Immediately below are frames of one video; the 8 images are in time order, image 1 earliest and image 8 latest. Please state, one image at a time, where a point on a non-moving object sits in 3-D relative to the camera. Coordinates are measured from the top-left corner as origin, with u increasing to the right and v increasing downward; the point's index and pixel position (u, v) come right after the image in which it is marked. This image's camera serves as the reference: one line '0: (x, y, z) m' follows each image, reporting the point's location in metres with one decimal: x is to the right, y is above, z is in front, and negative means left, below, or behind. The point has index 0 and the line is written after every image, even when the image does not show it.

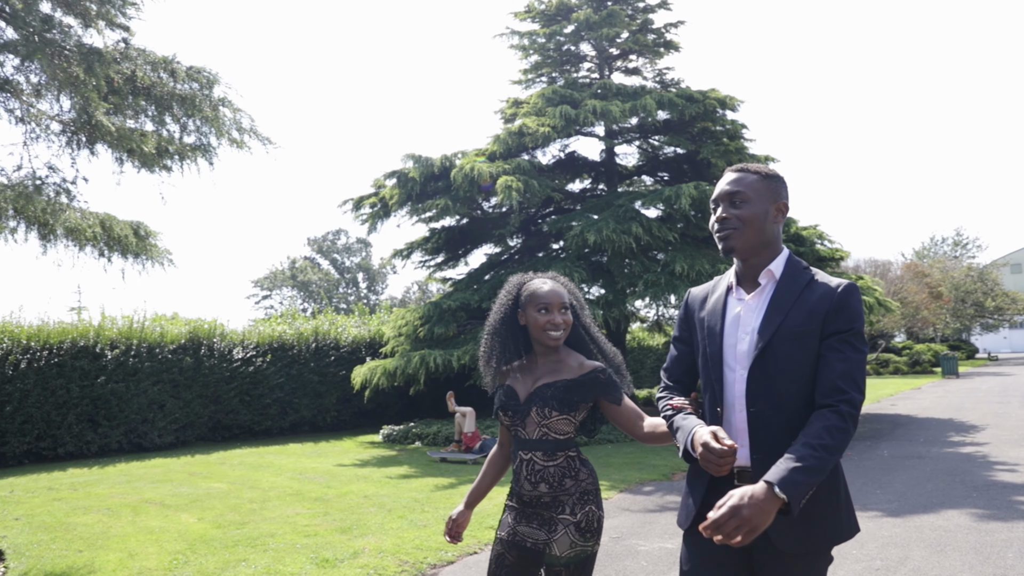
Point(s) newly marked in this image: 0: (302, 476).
0: (-2.9, -2.6, +10.4) m
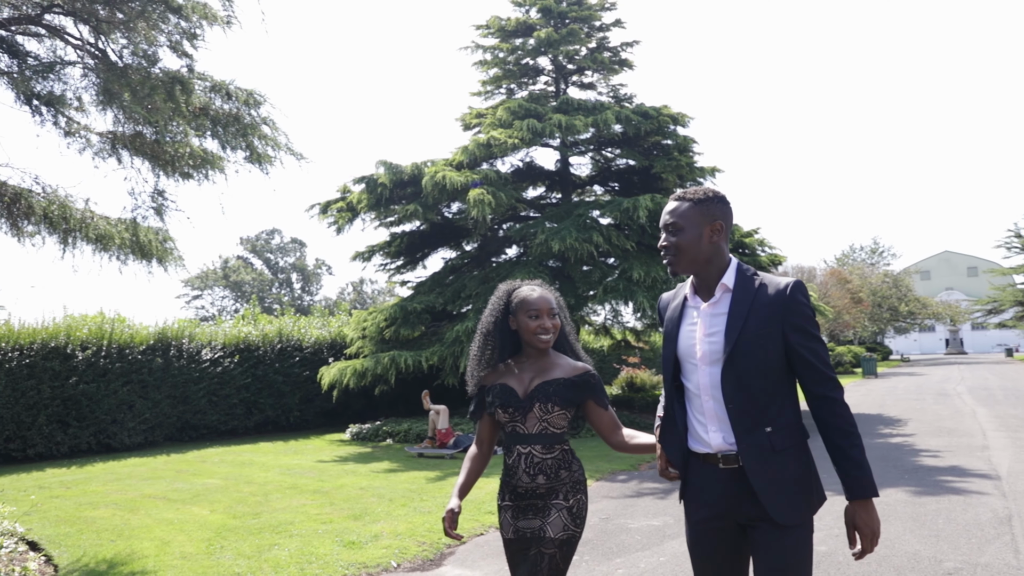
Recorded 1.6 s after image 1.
0: (-3.2, -2.6, +10.9) m
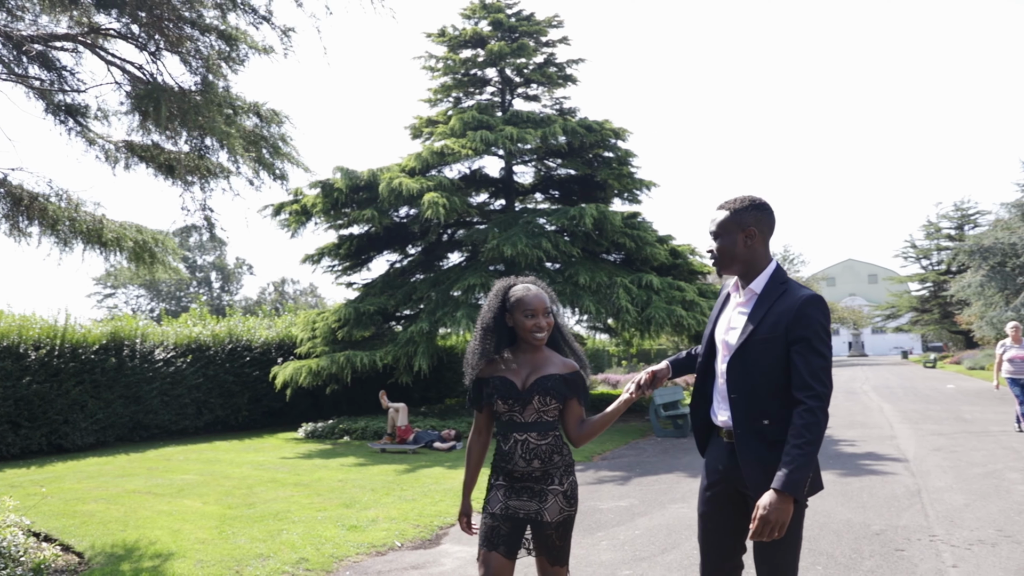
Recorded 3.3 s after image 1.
0: (-3.8, -2.7, +11.2) m
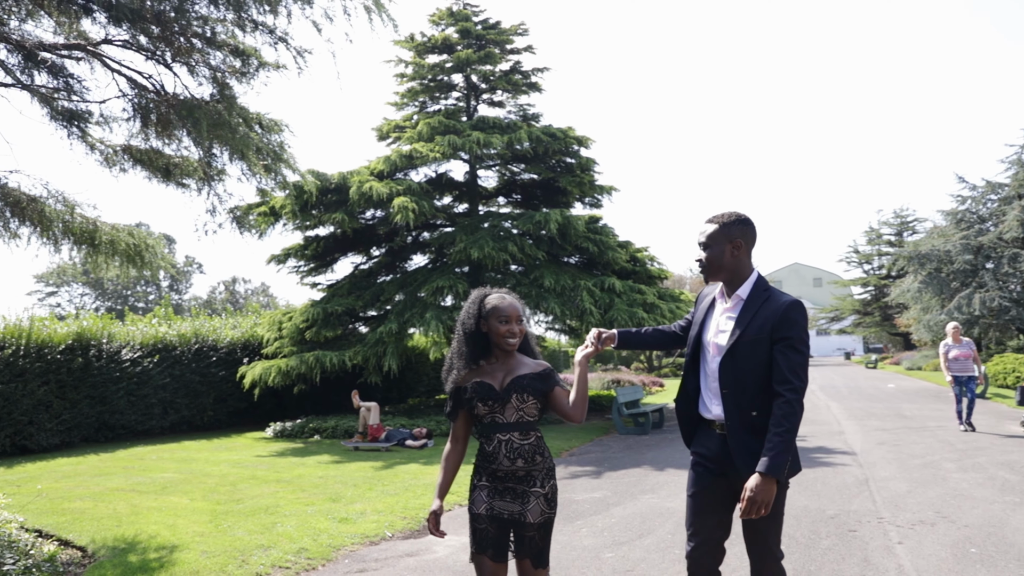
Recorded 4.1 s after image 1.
0: (-4.2, -2.7, +11.4) m
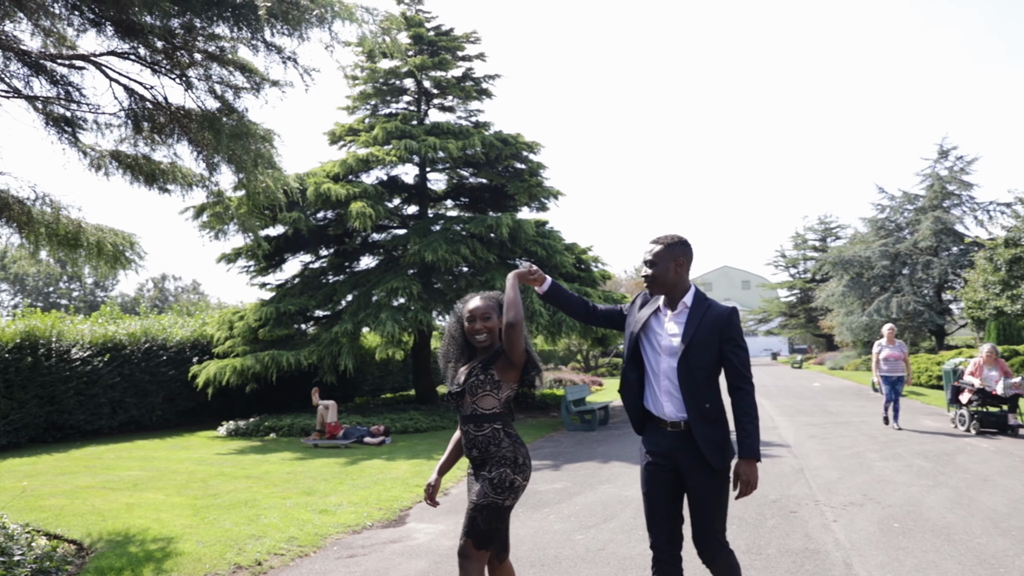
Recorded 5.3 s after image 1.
0: (-4.8, -2.7, +11.6) m
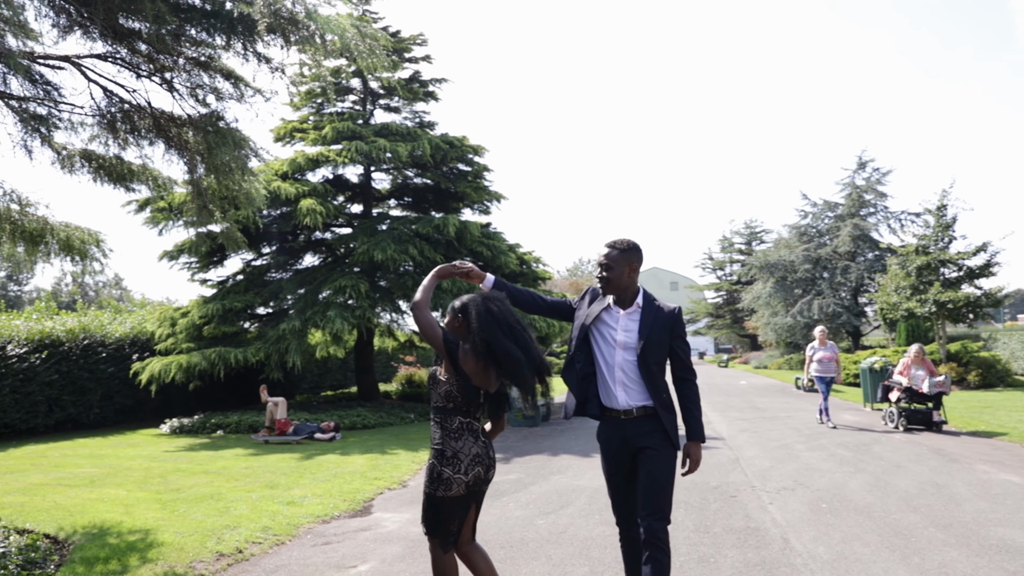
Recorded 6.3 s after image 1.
0: (-5.5, -2.7, +11.6) m
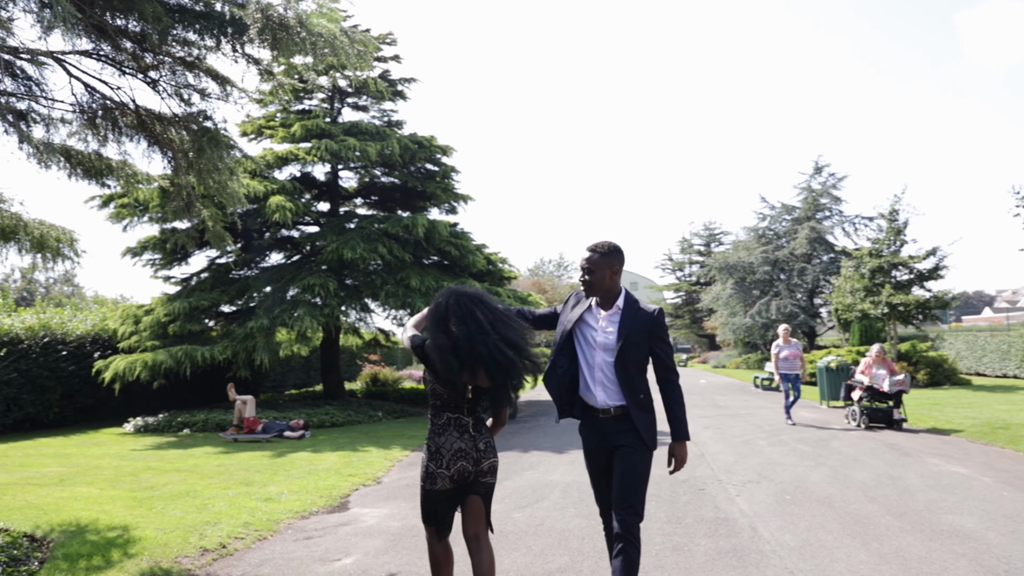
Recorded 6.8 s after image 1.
0: (-6.0, -2.6, +11.5) m
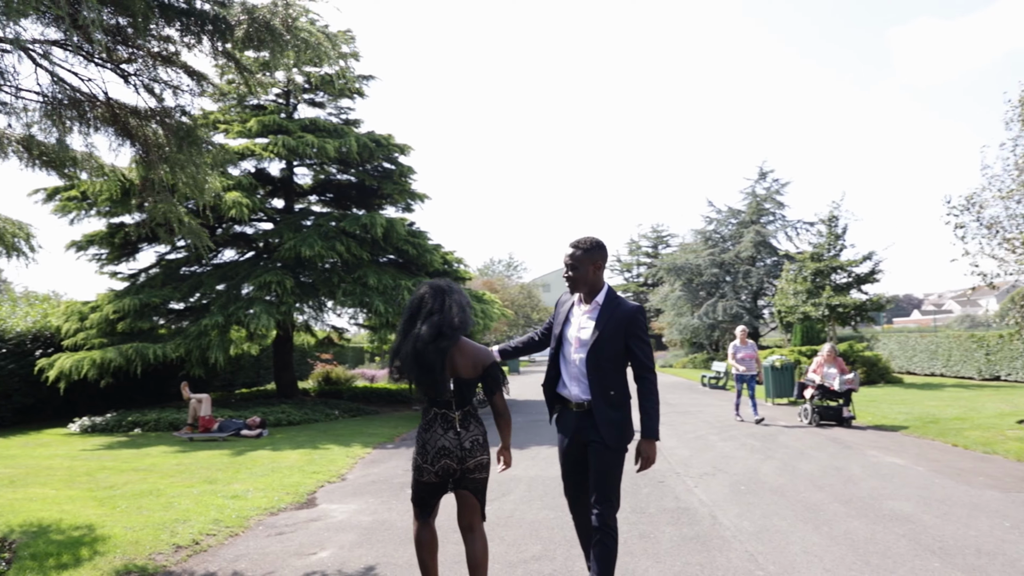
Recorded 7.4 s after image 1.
0: (-6.5, -2.5, +11.3) m
